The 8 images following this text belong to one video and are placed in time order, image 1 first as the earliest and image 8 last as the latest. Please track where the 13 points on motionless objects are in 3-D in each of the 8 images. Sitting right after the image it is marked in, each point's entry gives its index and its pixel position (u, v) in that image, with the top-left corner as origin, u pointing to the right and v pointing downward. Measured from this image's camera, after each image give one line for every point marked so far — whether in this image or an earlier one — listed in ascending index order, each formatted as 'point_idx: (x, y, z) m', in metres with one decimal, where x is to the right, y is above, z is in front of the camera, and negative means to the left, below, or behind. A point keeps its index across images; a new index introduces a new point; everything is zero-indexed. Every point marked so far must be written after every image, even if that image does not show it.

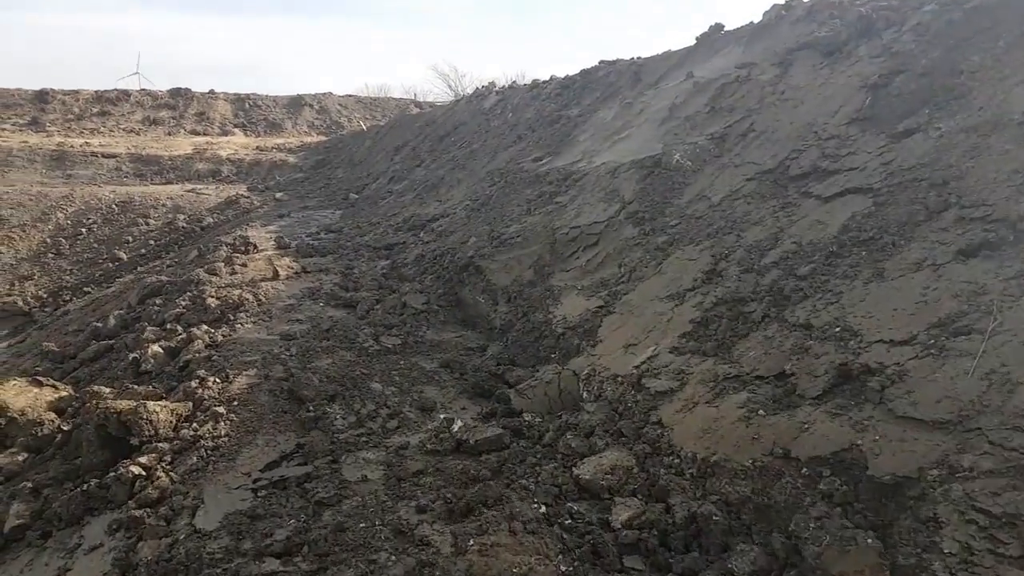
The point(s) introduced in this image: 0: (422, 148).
0: (-1.5, +2.3, +12.4) m
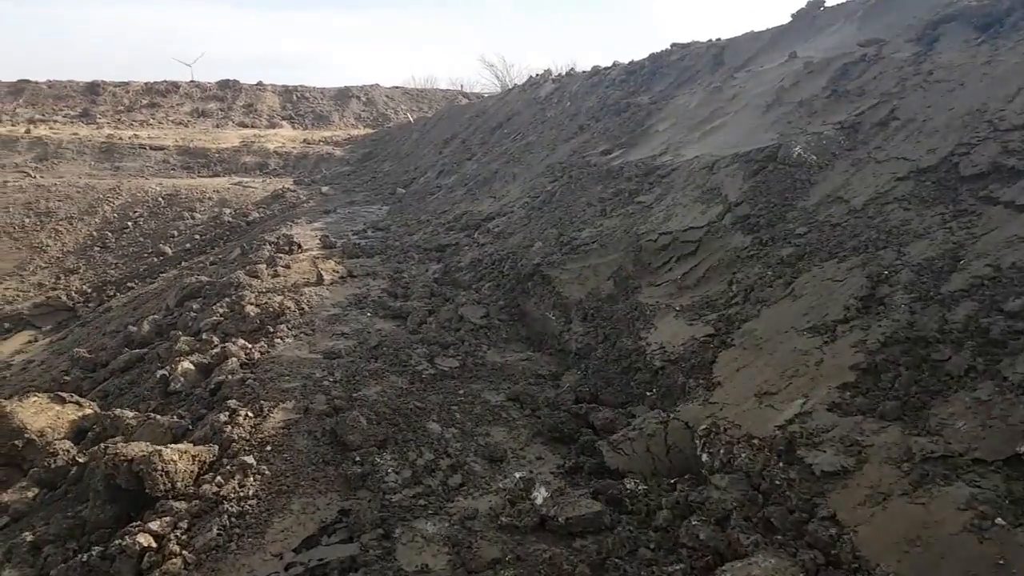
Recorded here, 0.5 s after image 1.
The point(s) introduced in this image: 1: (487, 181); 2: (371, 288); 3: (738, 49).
0: (-0.6, +2.3, +11.8) m
1: (-0.3, +1.2, +8.7) m
2: (-1.1, 0.0, +5.6) m
3: (+2.0, +2.1, +6.6) m
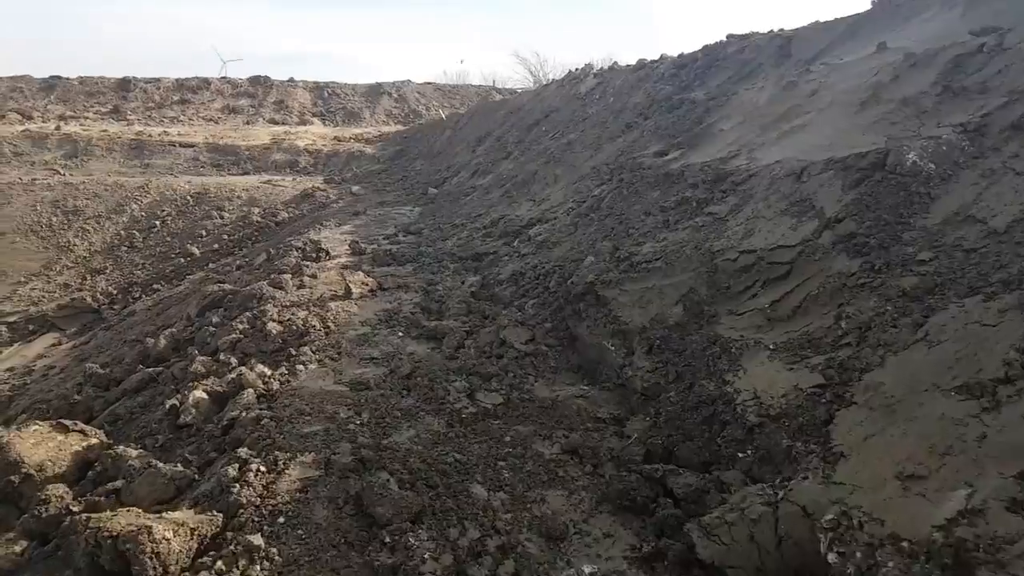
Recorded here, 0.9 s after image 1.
0: (-0.1, +2.2, +11.3) m
1: (+0.1, +1.1, +8.2) m
2: (-0.8, -0.1, +5.1) m
3: (+2.3, +1.9, +6.0) m
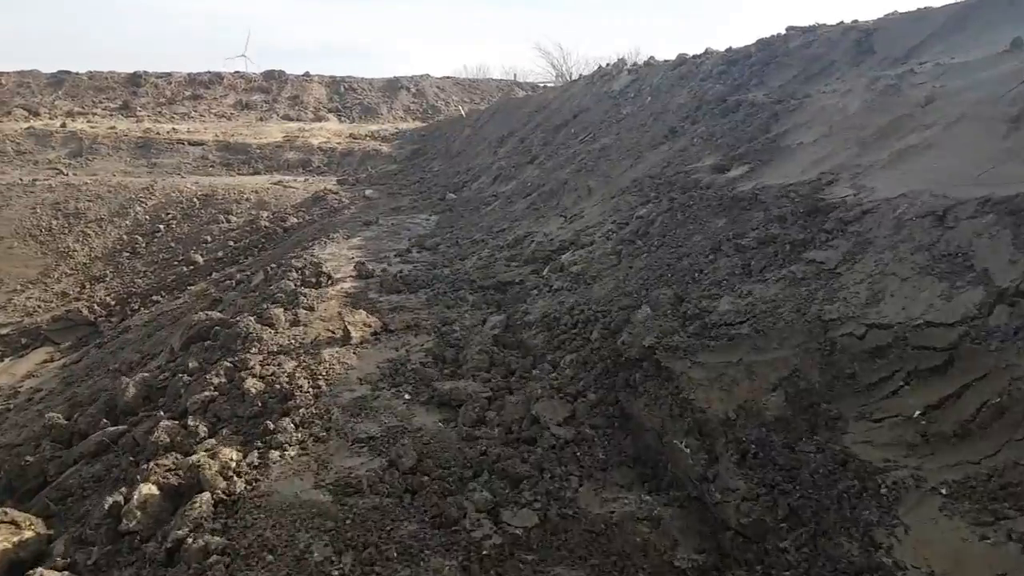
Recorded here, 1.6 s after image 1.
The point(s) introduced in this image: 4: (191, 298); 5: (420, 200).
0: (+0.3, +2.0, +10.4) m
1: (+0.4, +0.9, +7.4) m
2: (-0.6, -0.3, +4.3) m
3: (+2.5, +1.7, +5.0) m
4: (-4.5, -0.1, +10.7) m
5: (-1.4, +1.4, +11.9) m
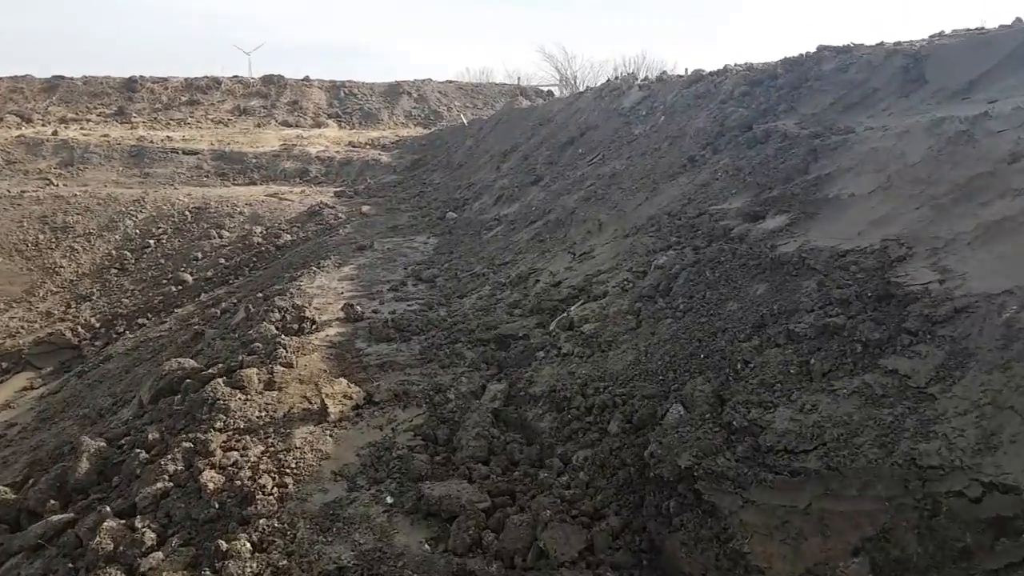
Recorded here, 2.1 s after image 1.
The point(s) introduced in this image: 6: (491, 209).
0: (+0.3, +1.7, +9.8) m
1: (+0.4, +0.6, +6.8) m
2: (-0.6, -0.7, +3.7) m
3: (+2.5, +1.3, +4.4) m
4: (-4.5, -0.5, +10.2) m
5: (-1.4, +1.1, +11.4) m
6: (-0.3, +1.0, +9.4) m
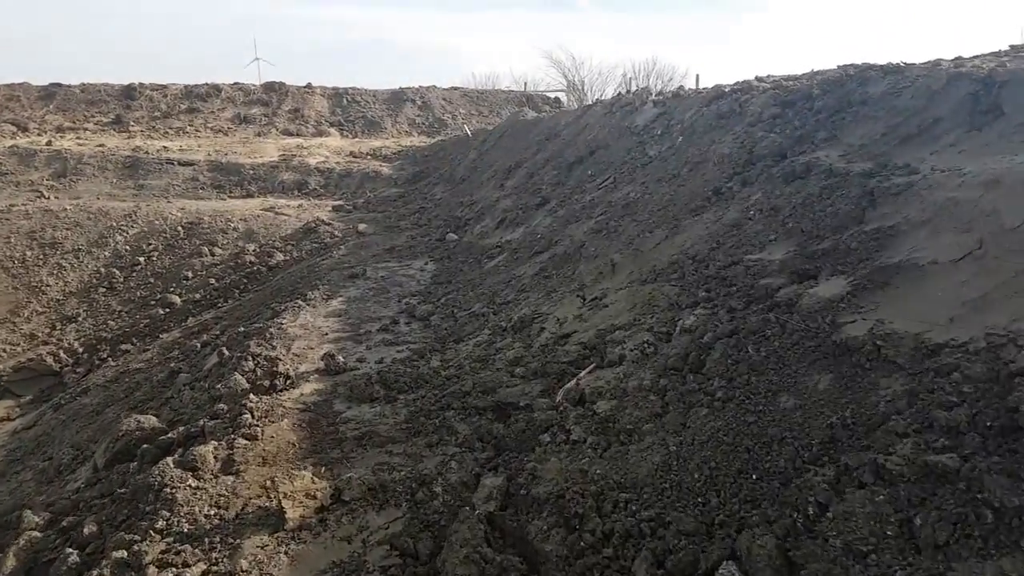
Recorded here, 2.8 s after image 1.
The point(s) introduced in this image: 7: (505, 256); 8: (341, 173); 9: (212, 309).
0: (+0.4, +1.3, +9.2) m
1: (+0.5, +0.2, +6.1) m
2: (-0.6, -1.0, +3.0) m
3: (+2.5, +1.0, +3.7) m
4: (-4.4, -0.8, +9.6) m
5: (-1.3, +0.7, +10.7) m
6: (-0.2, +0.6, +8.7) m
7: (-0.1, +0.3, +7.5) m
8: (-4.0, +2.7, +17.9) m
9: (-4.4, -0.3, +11.2) m
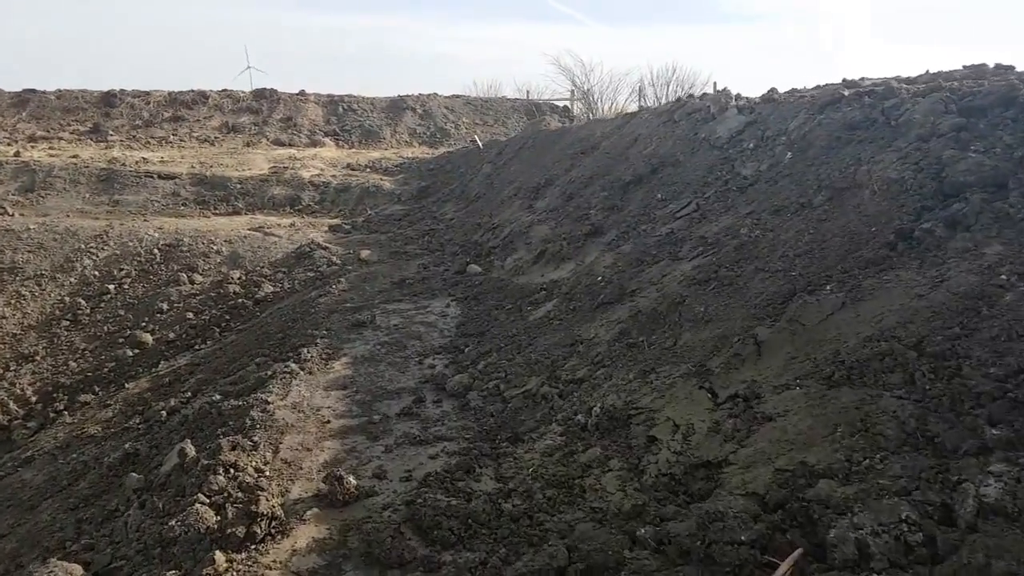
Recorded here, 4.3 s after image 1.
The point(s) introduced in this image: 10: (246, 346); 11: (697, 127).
0: (+0.8, +0.9, +7.5) m
1: (+0.9, -0.2, +4.5) m
2: (-0.1, -1.4, +1.4) m
3: (+3.0, +0.6, +2.1) m
4: (-4.0, -1.3, +7.9) m
5: (-1.0, +0.2, +9.0) m
6: (+0.2, +0.2, +7.0) m
7: (+0.3, -0.1, +5.9) m
8: (-3.7, +2.2, +16.3) m
9: (-4.1, -0.8, +9.5) m
10: (-2.9, -0.6, +8.2) m
11: (+1.7, +1.4, +6.8) m
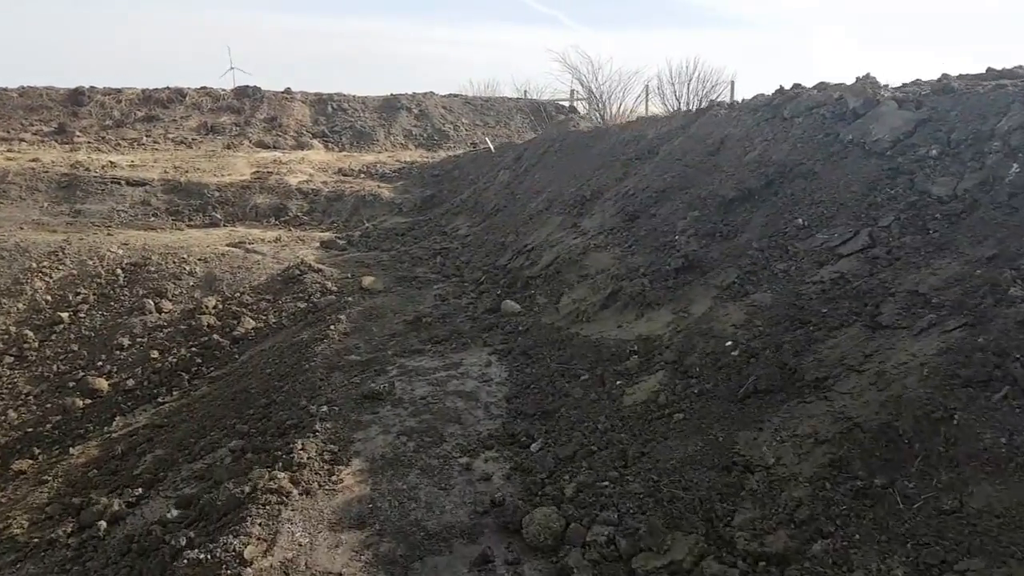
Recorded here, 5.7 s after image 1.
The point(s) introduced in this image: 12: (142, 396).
0: (+1.2, +0.5, +5.8) m
1: (+1.4, -0.6, +2.7) m
2: (+0.4, -1.8, -0.4) m
3: (+3.5, +0.2, +0.4) m
4: (-3.6, -1.7, +6.0) m
5: (-0.5, -0.2, +7.2) m
6: (+0.6, -0.2, +5.2) m
7: (+0.8, -0.5, +4.1) m
8: (-3.5, +1.8, +14.4) m
9: (-3.6, -1.2, +7.6) m
10: (-2.4, -1.0, +6.3) m
11: (+2.1, +1.1, +5.0) m
12: (-4.0, -1.1, +8.2) m
